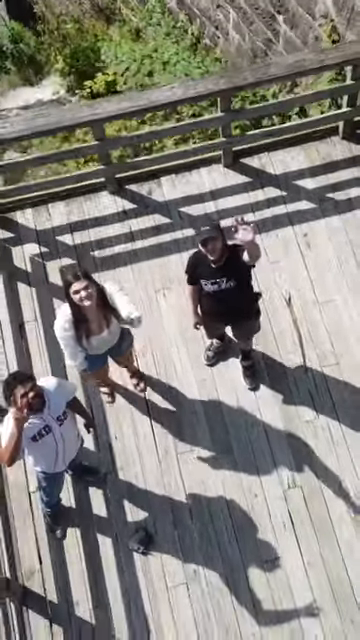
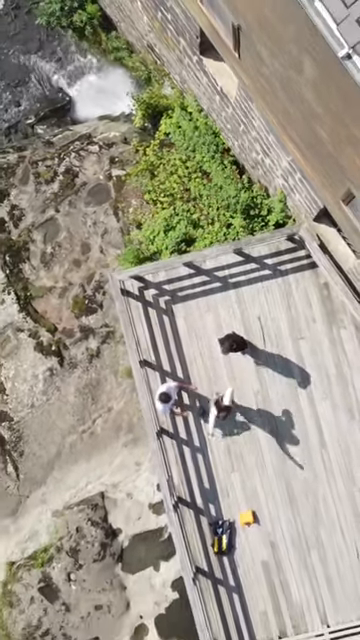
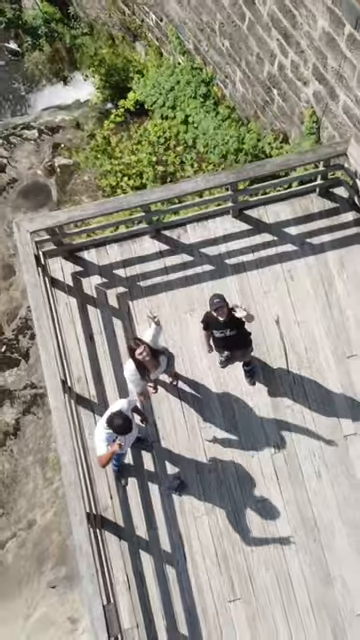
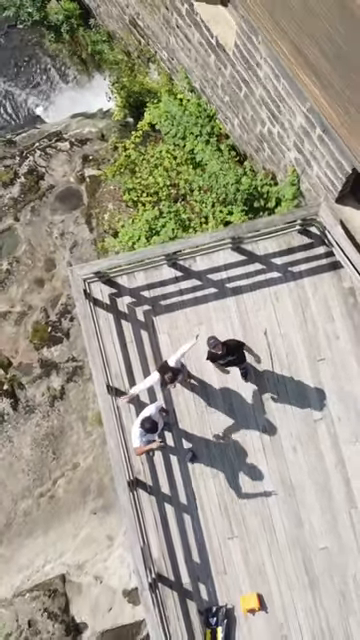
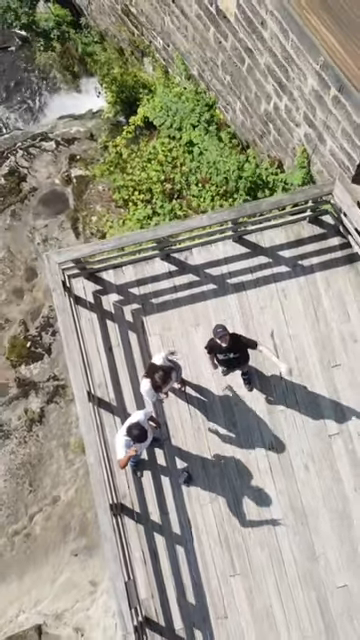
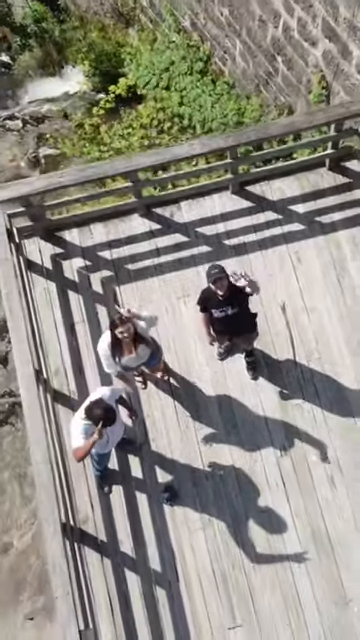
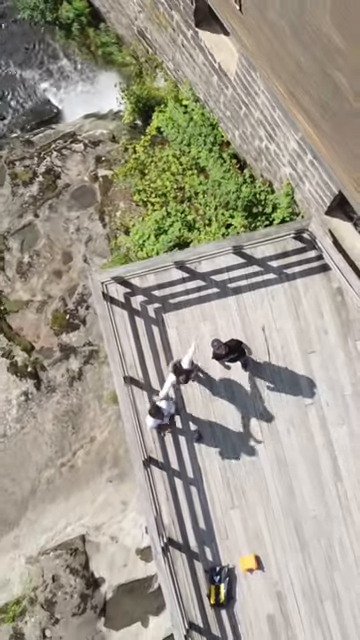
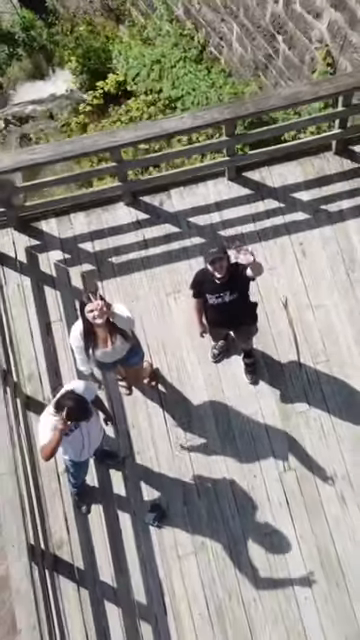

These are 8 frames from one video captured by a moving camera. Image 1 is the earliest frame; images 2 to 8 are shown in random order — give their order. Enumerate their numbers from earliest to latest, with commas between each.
8, 6, 3, 5, 4, 7, 2
